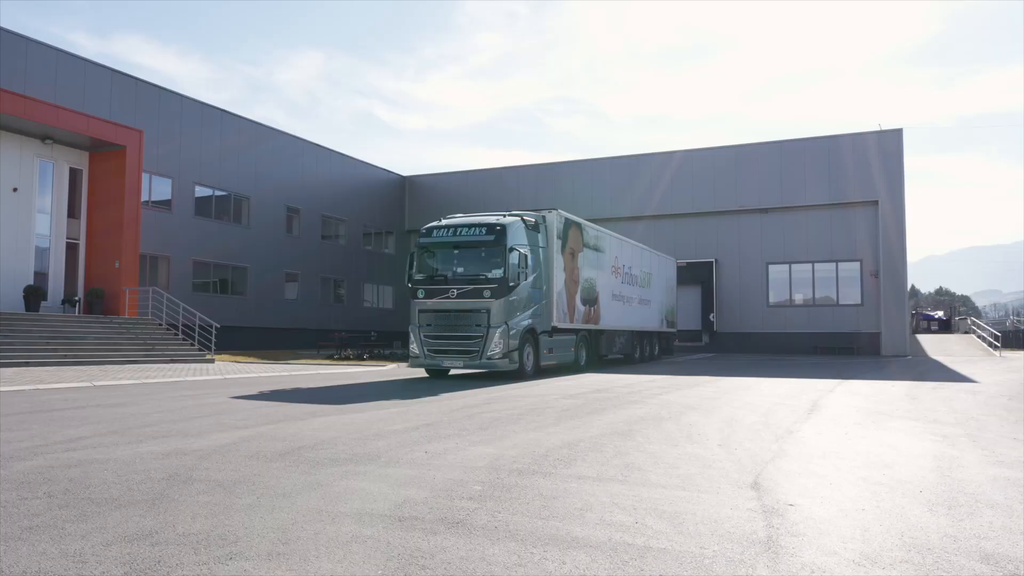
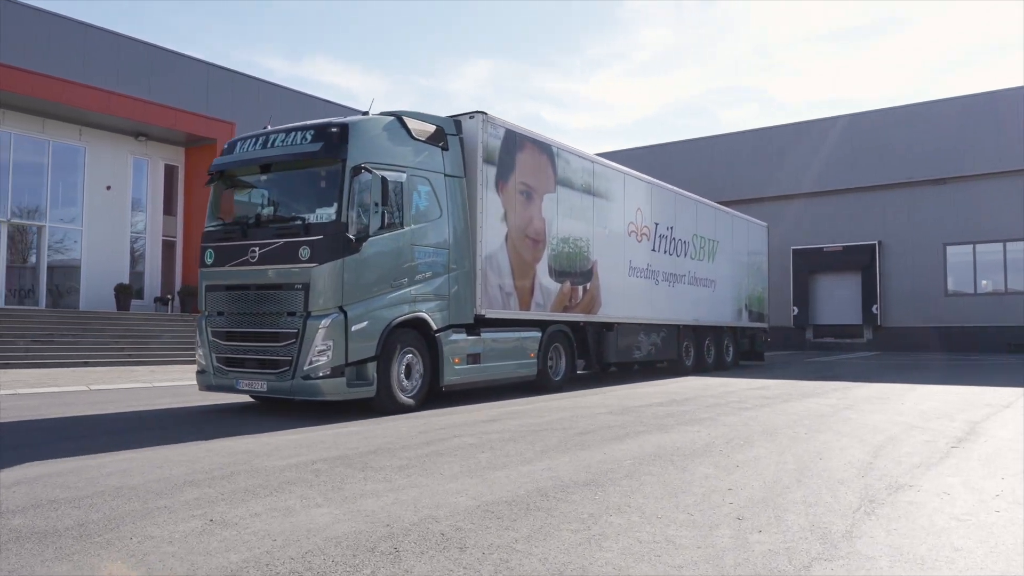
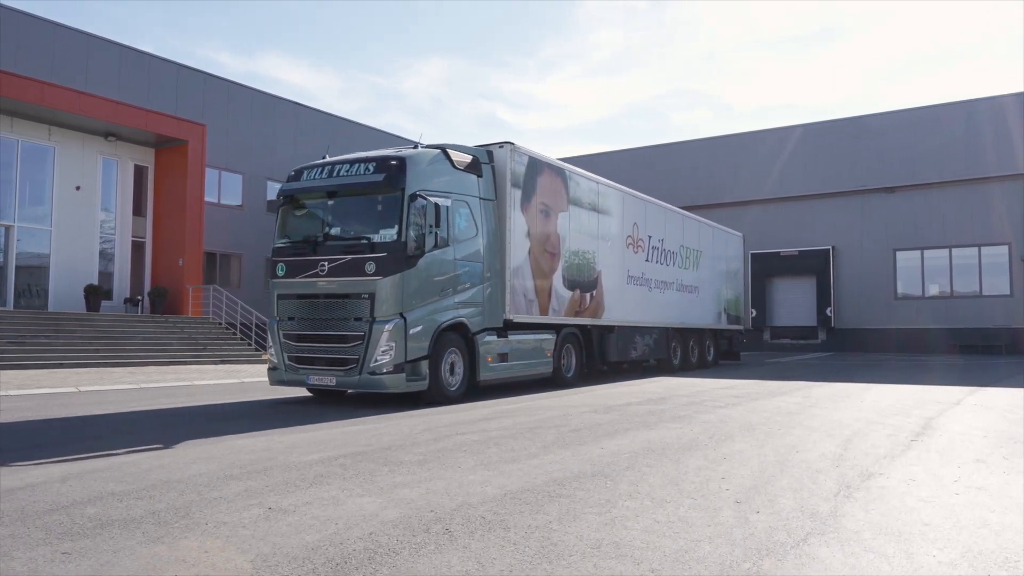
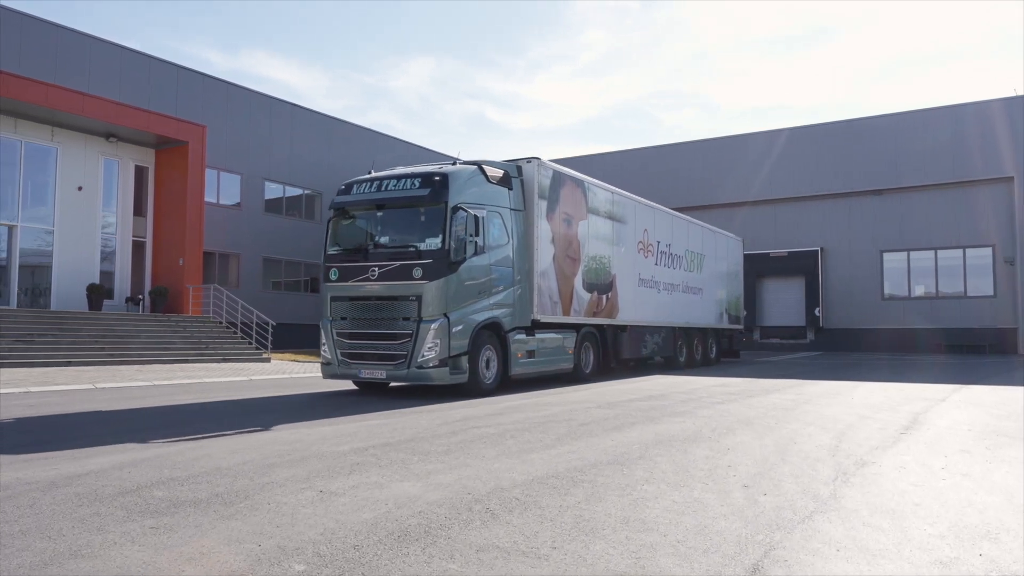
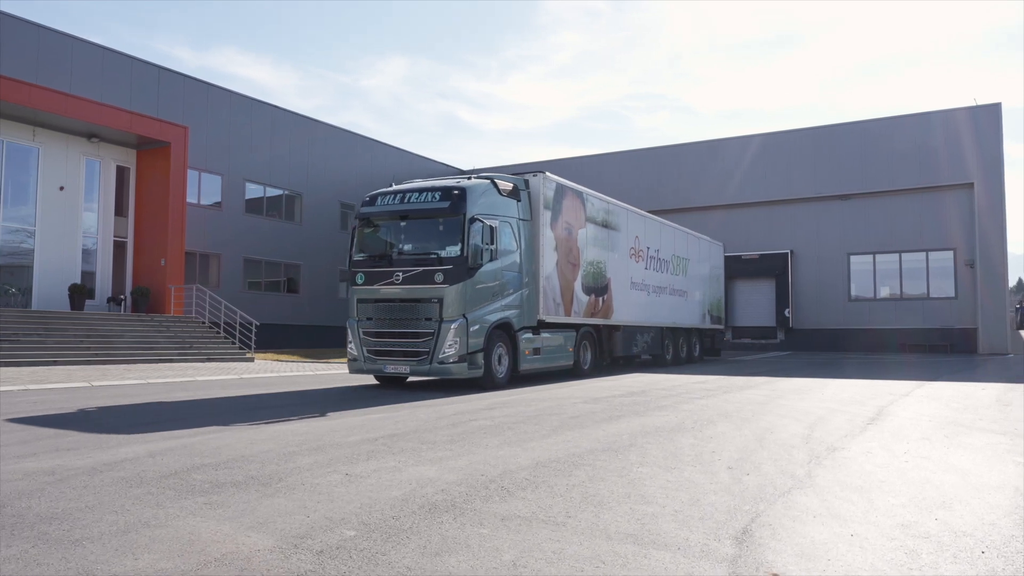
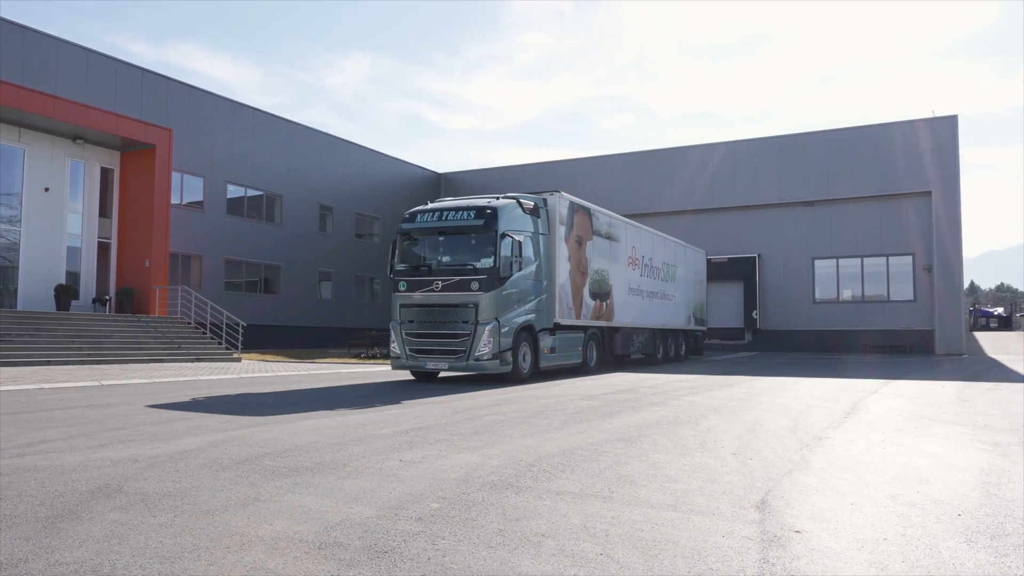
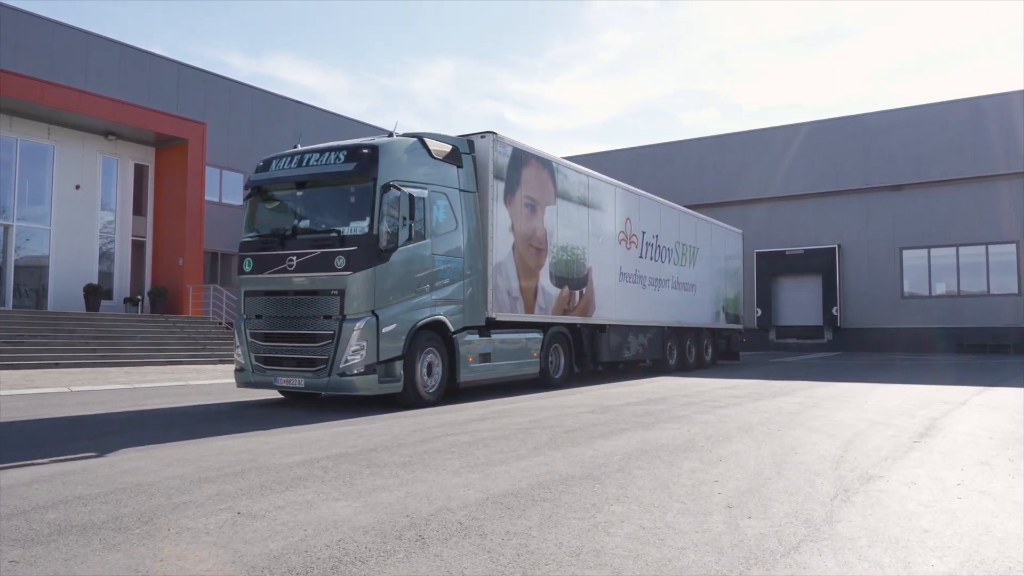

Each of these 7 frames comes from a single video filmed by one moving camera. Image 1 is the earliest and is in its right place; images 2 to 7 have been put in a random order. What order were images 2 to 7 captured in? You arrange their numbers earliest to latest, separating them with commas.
6, 5, 4, 3, 7, 2
